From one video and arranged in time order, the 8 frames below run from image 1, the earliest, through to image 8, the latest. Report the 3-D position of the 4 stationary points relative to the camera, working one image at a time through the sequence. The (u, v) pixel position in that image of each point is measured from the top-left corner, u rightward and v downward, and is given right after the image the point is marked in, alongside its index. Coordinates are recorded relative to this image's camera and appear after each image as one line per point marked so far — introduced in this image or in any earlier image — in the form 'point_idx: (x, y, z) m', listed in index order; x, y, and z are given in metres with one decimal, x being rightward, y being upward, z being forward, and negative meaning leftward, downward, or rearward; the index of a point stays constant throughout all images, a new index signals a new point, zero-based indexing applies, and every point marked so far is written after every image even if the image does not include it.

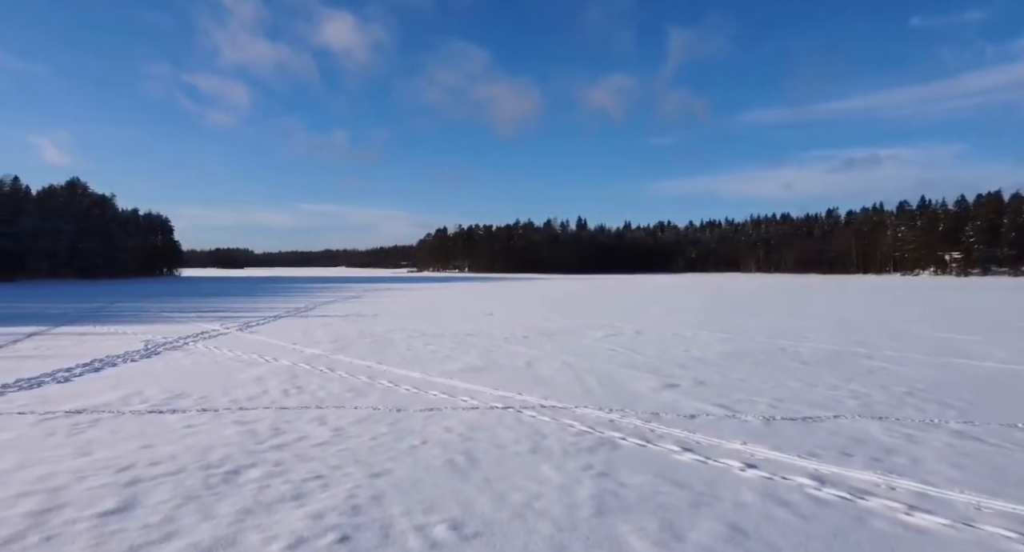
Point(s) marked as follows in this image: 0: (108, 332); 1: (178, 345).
0: (-7.9, -1.2, +10.0) m
1: (-5.9, -1.3, +9.2) m
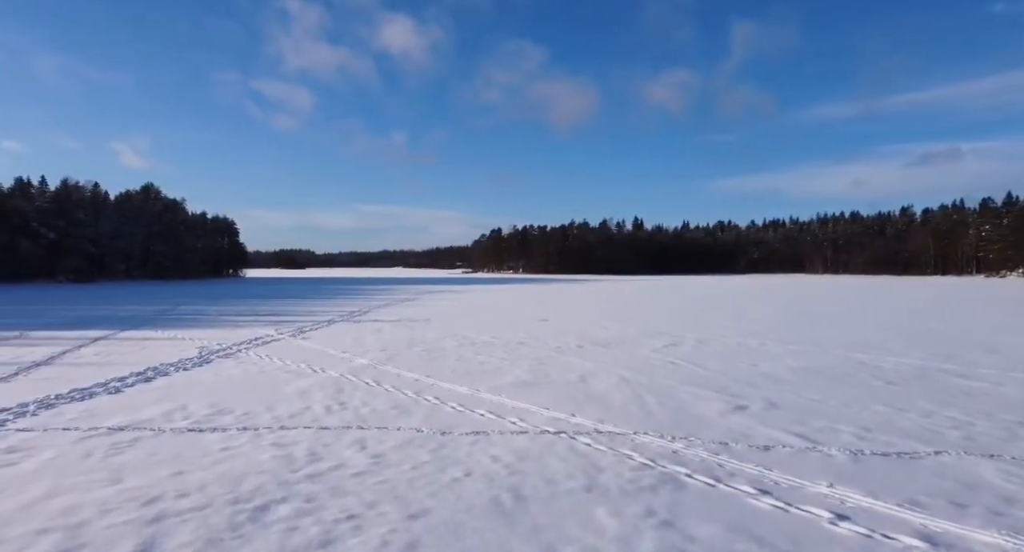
0: (-6.9, -1.3, +10.3) m
1: (-5.0, -1.4, +9.3) m
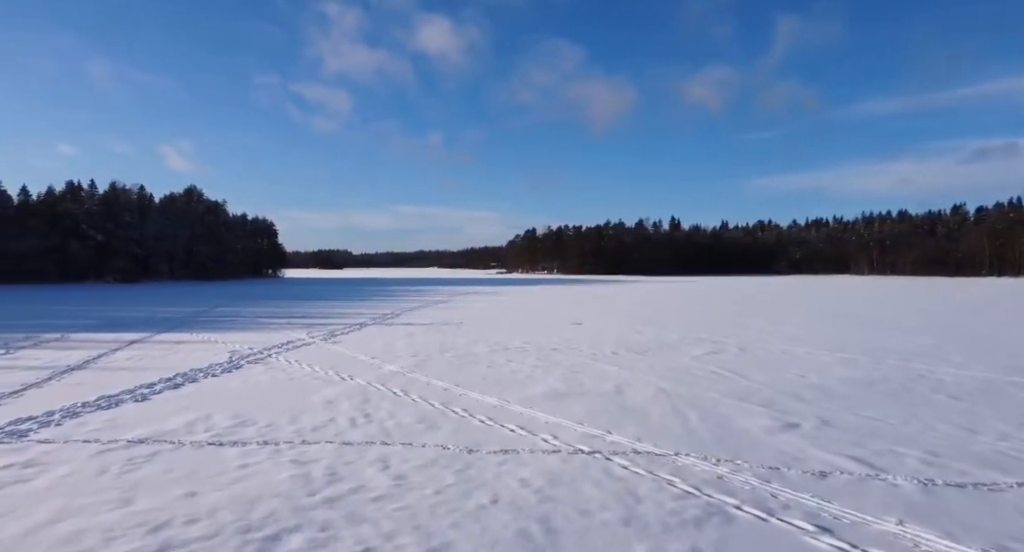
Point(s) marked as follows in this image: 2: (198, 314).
0: (-6.2, -1.4, +10.3) m
1: (-4.5, -1.5, +9.3) m
2: (-9.7, -1.2, +15.8) m
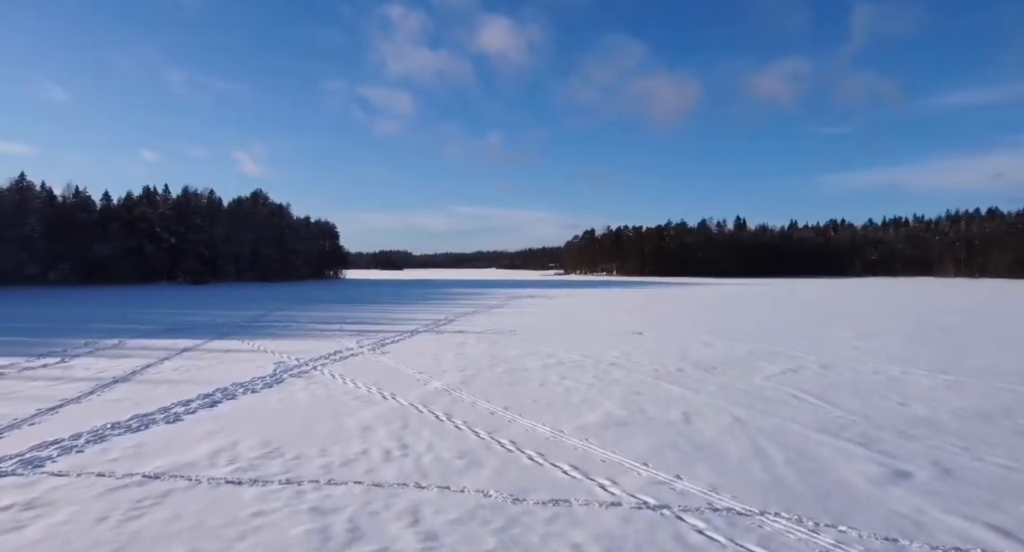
0: (-5.2, -1.5, +10.2) m
1: (-3.6, -1.6, +9.0) m
2: (-8.0, -1.4, +16.1) m
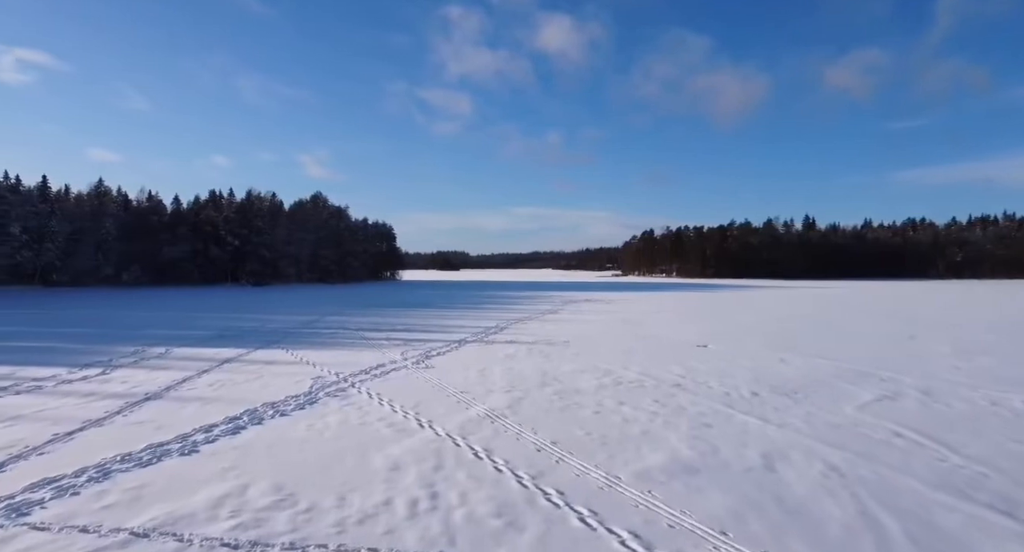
0: (-4.2, -1.7, +9.8) m
1: (-2.8, -1.8, +8.4) m
2: (-6.4, -1.5, +16.0) m
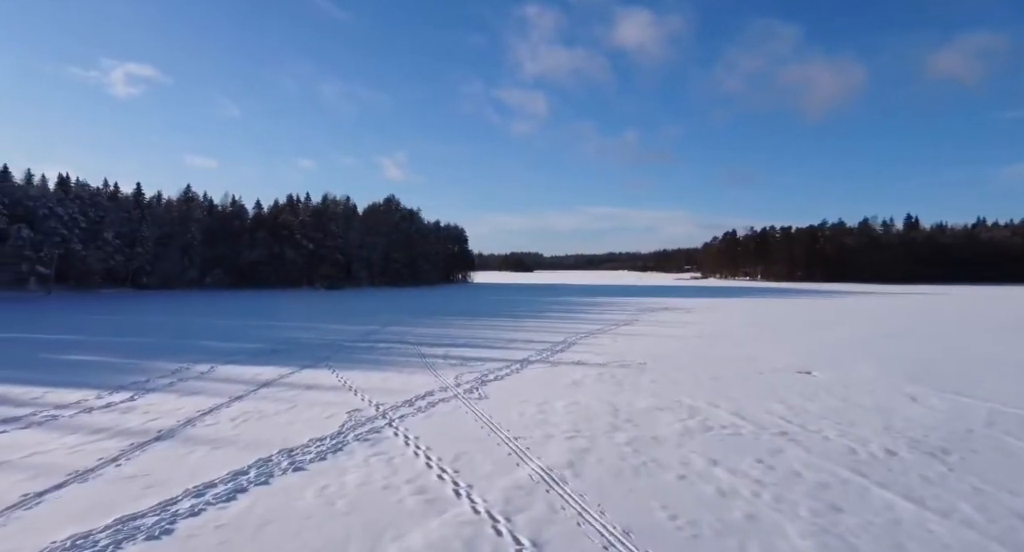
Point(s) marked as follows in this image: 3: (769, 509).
0: (-3.2, -2.0, +8.9) m
1: (-1.9, -2.1, +7.3) m
2: (-4.4, -1.8, +15.2) m
3: (+2.8, -2.6, +5.8) m
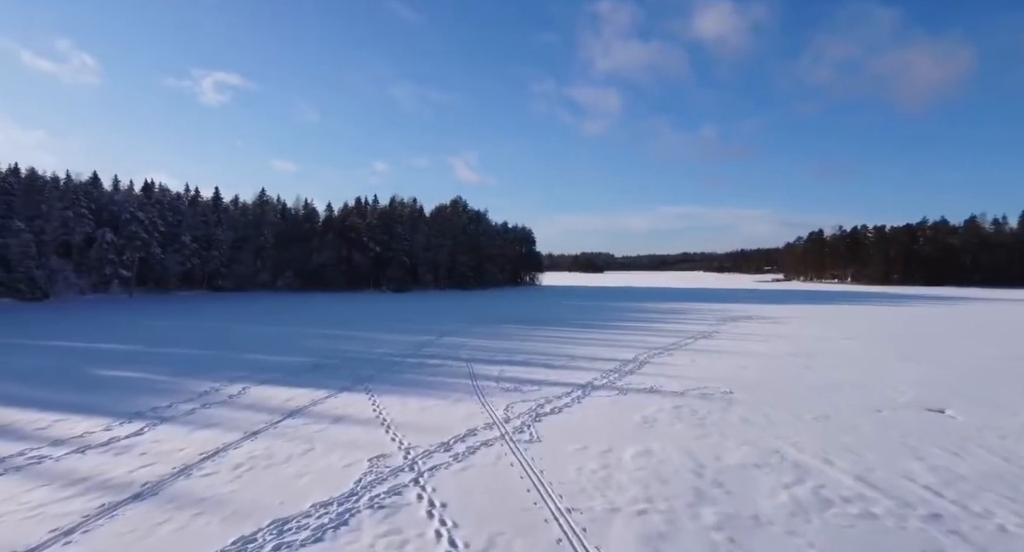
0: (-2.3, -2.3, +7.7) m
1: (-1.3, -2.4, +5.9) m
2: (-2.7, -2.0, +14.1) m
3: (+3.2, -3.0, +3.8) m
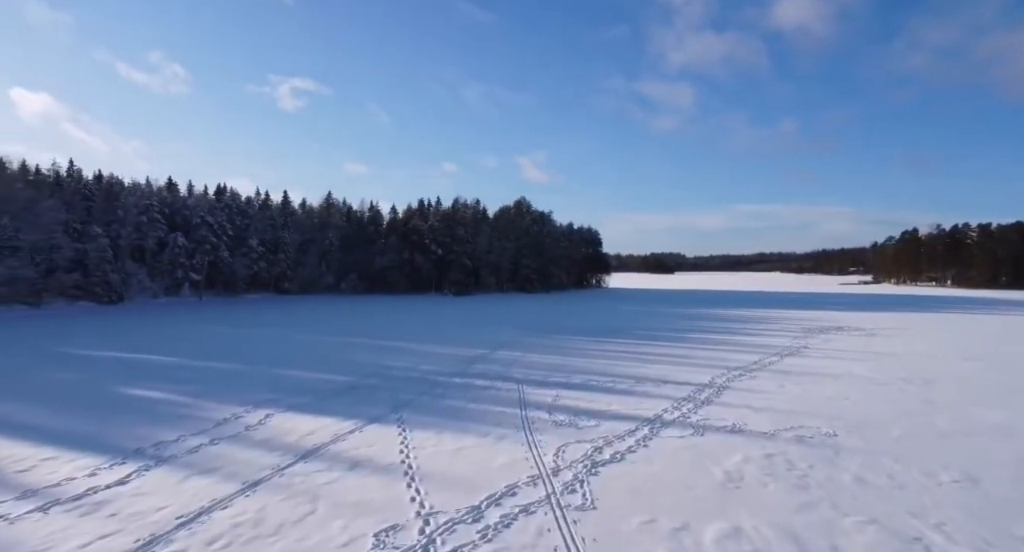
0: (-1.8, -2.6, +6.4) m
1: (-1.0, -2.7, +4.5) m
2: (-1.3, -2.3, +12.9) m
3: (+3.2, -3.3, +1.8) m
